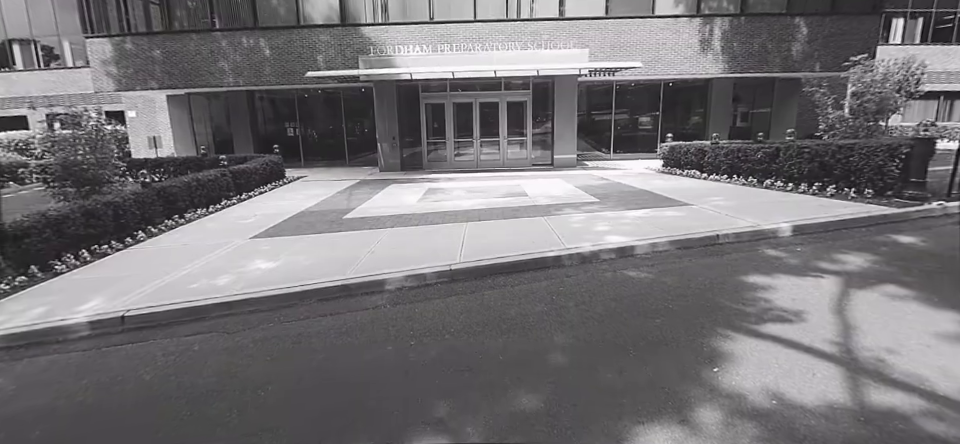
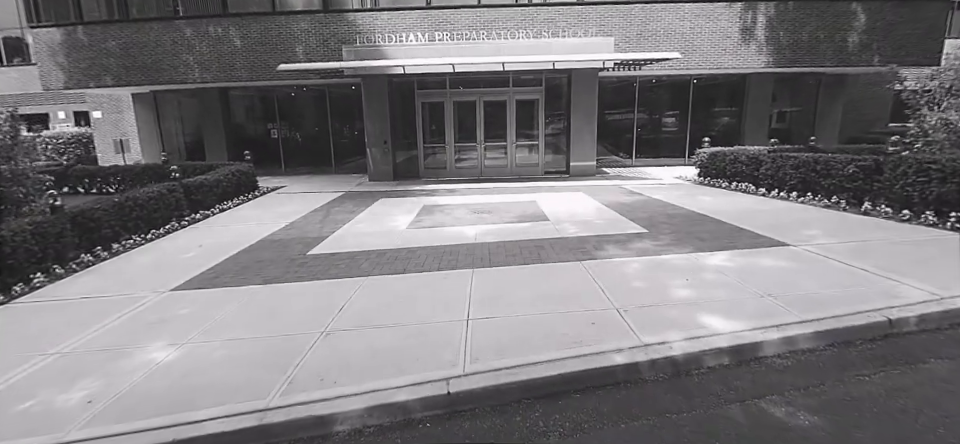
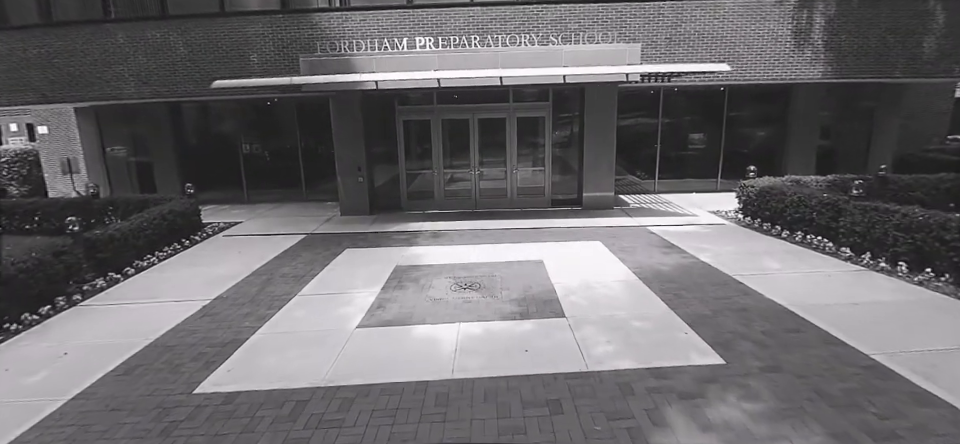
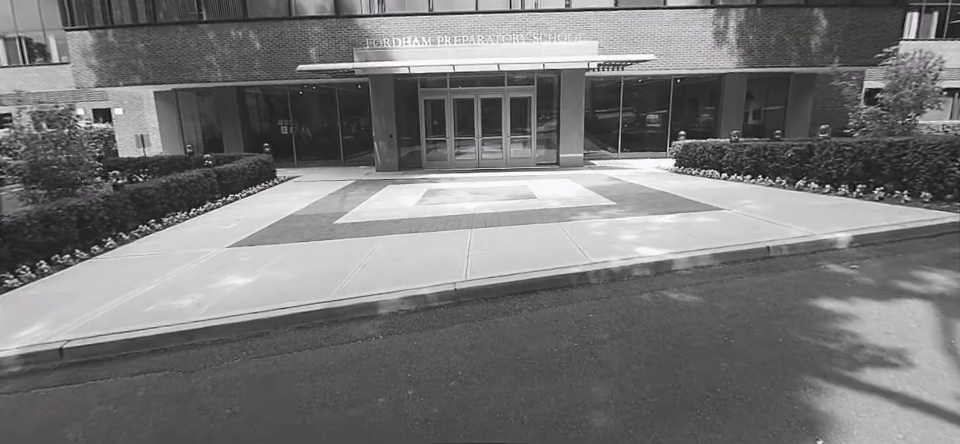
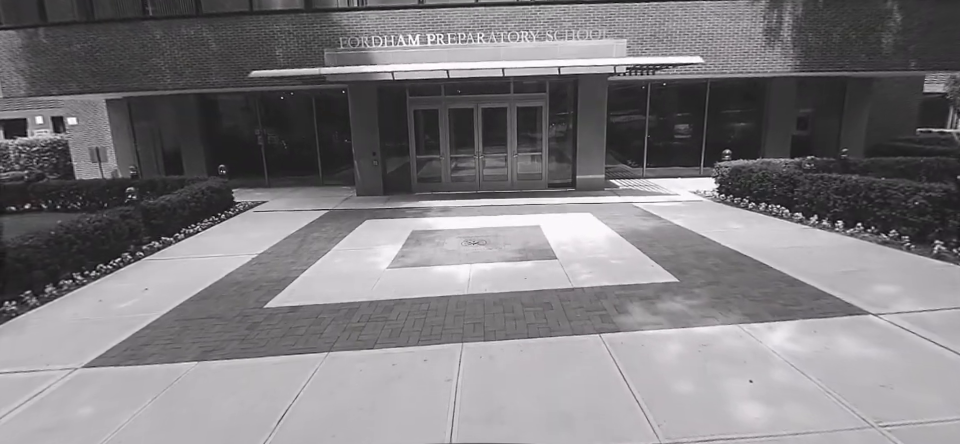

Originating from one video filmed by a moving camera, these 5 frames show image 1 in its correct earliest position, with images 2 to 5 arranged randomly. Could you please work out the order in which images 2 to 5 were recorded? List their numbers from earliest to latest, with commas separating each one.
4, 2, 5, 3
